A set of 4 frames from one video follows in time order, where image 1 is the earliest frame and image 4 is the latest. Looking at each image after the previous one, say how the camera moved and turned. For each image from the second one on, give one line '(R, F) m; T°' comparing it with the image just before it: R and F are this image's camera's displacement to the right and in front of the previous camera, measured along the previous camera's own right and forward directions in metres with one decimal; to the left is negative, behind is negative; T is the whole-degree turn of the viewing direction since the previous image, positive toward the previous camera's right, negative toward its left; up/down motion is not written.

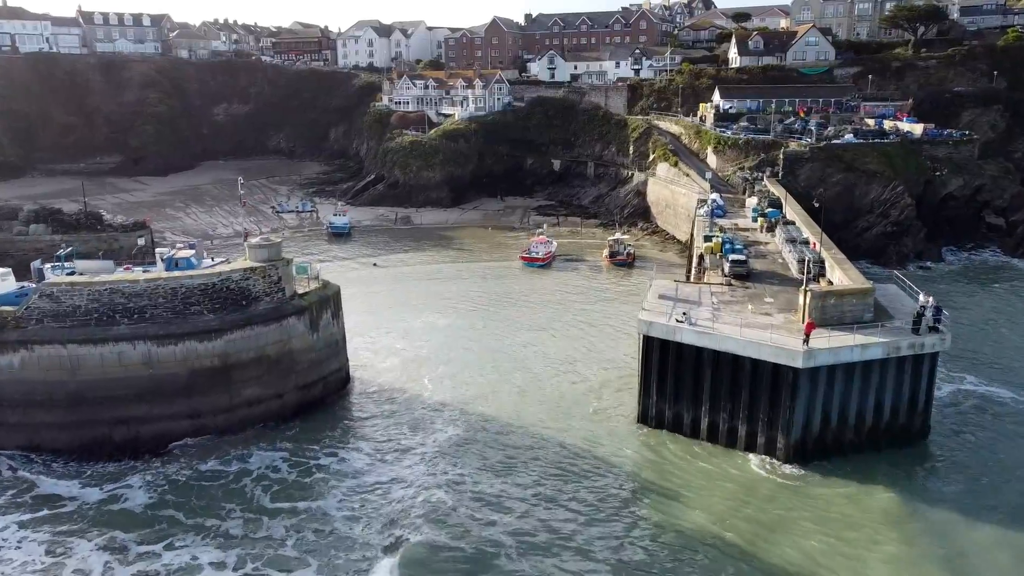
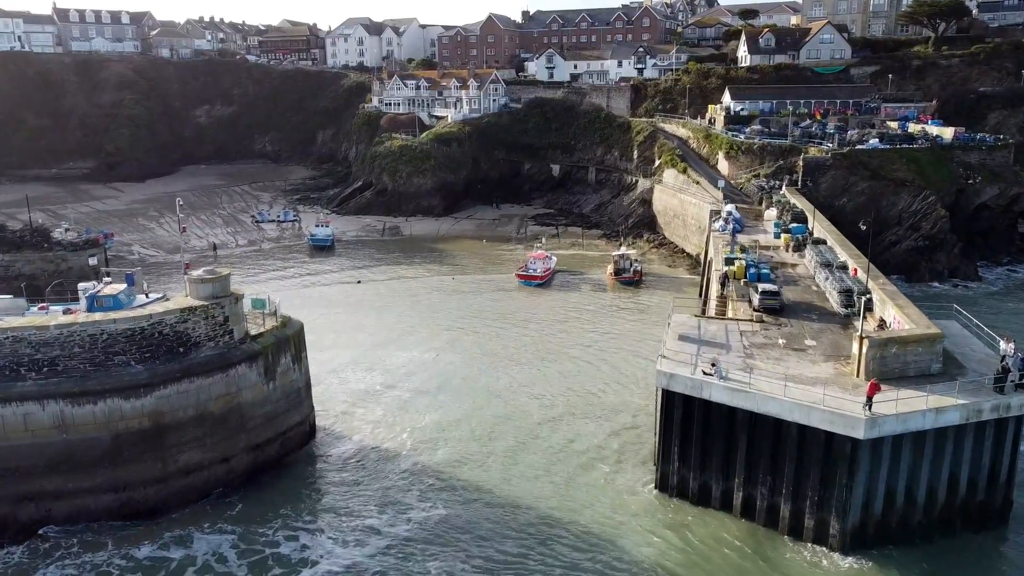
(+0.1, +3.0) m; 0°
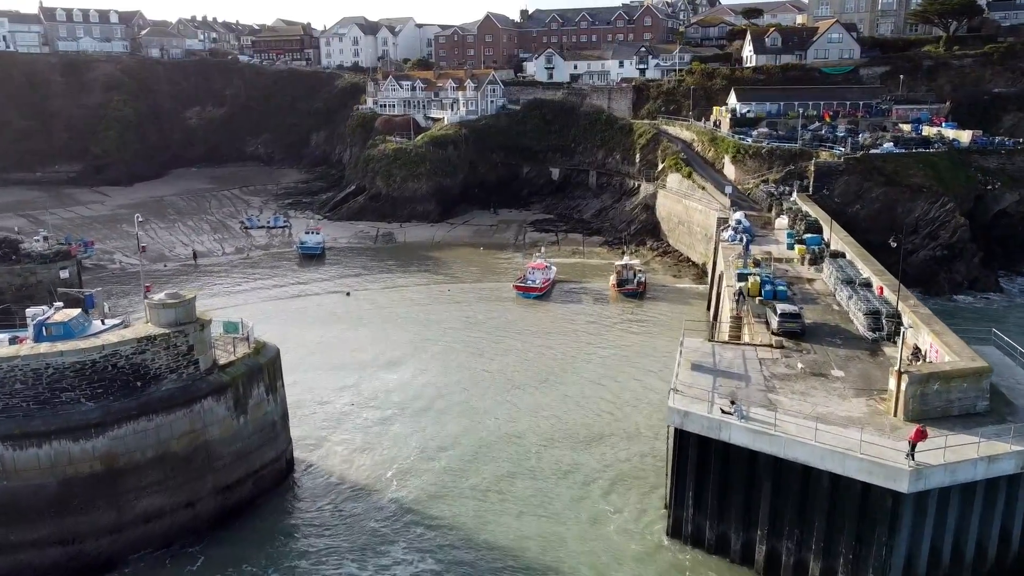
(+0.1, +1.5) m; 0°
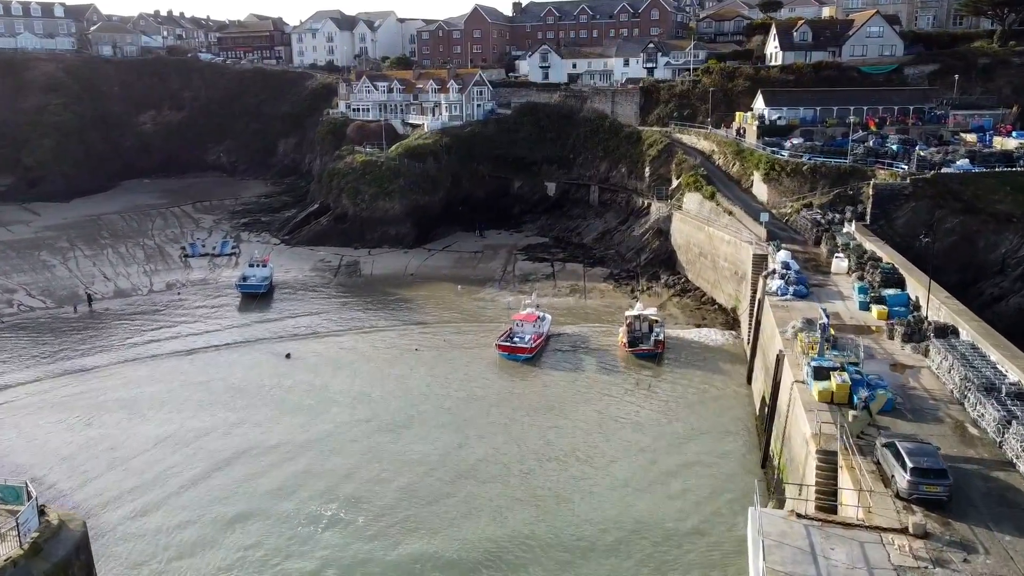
(+0.4, +6.3) m; 0°
